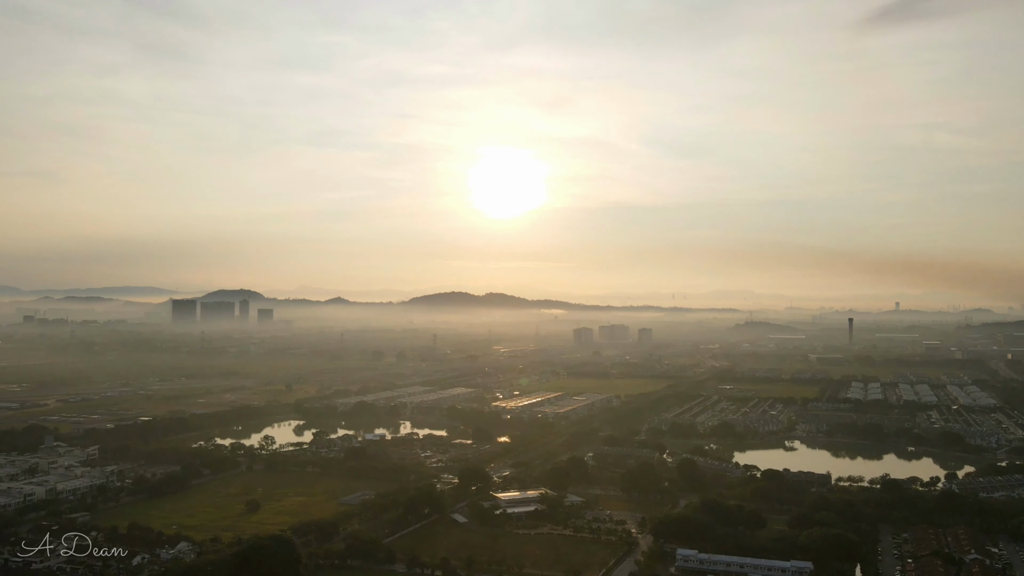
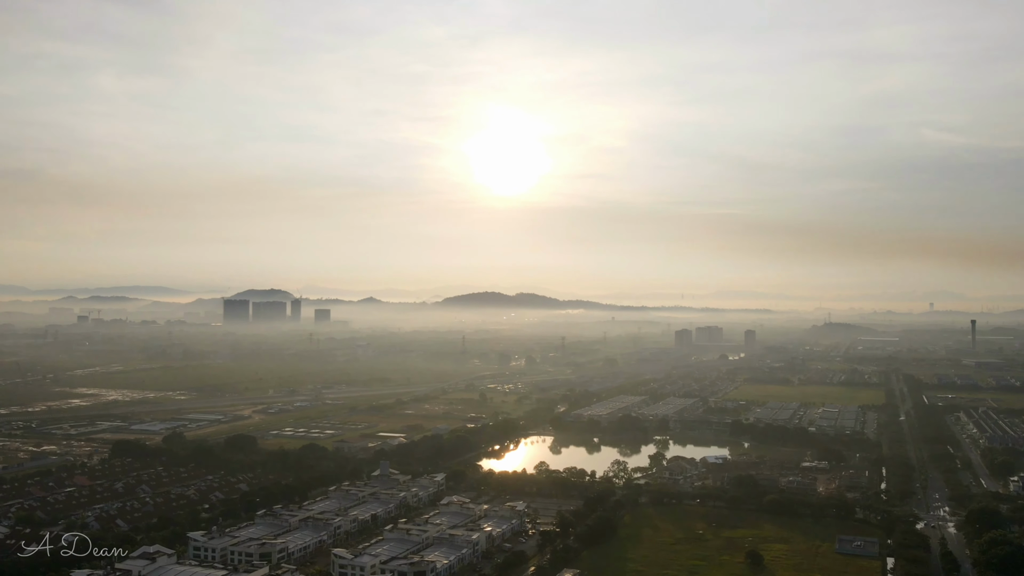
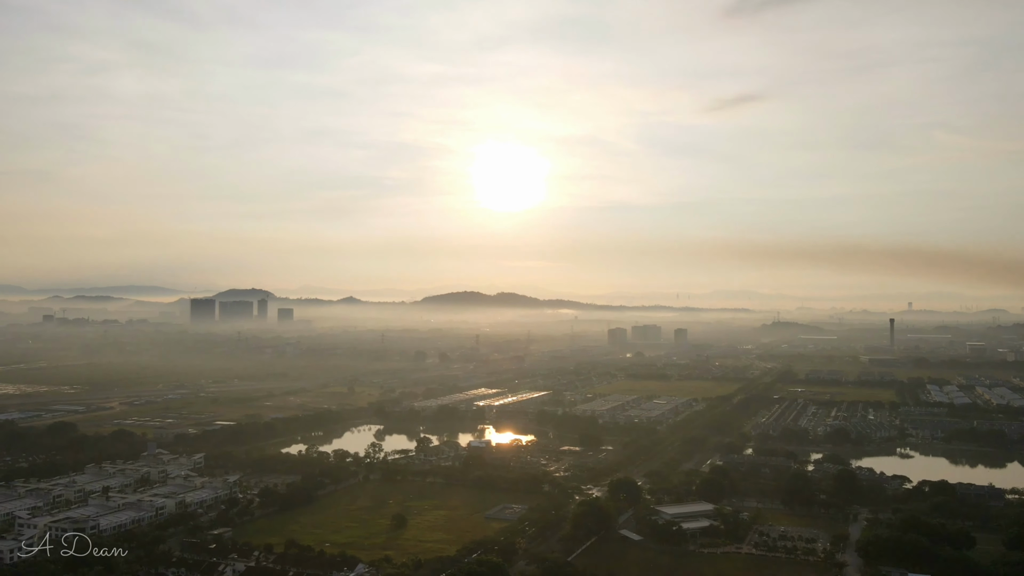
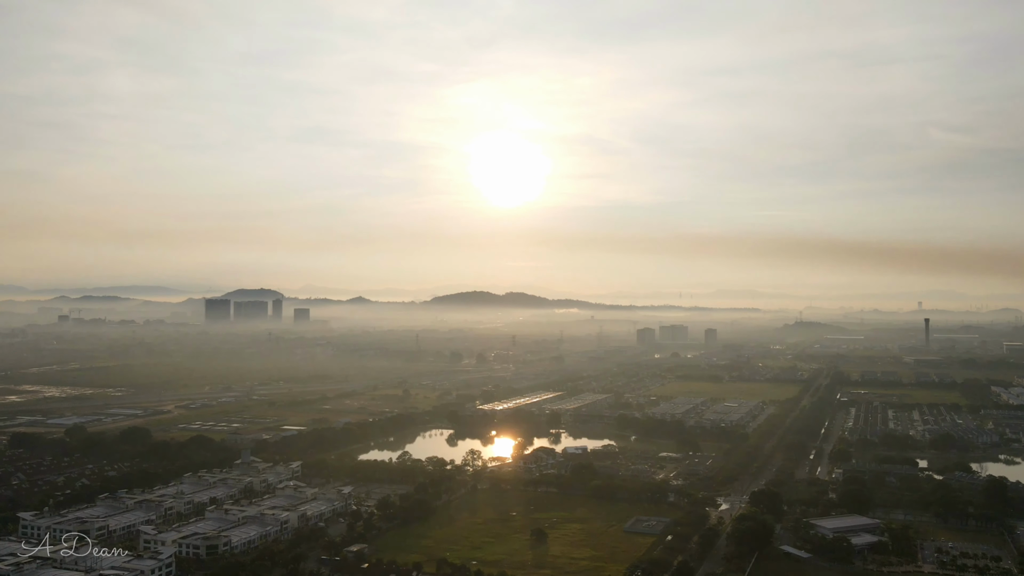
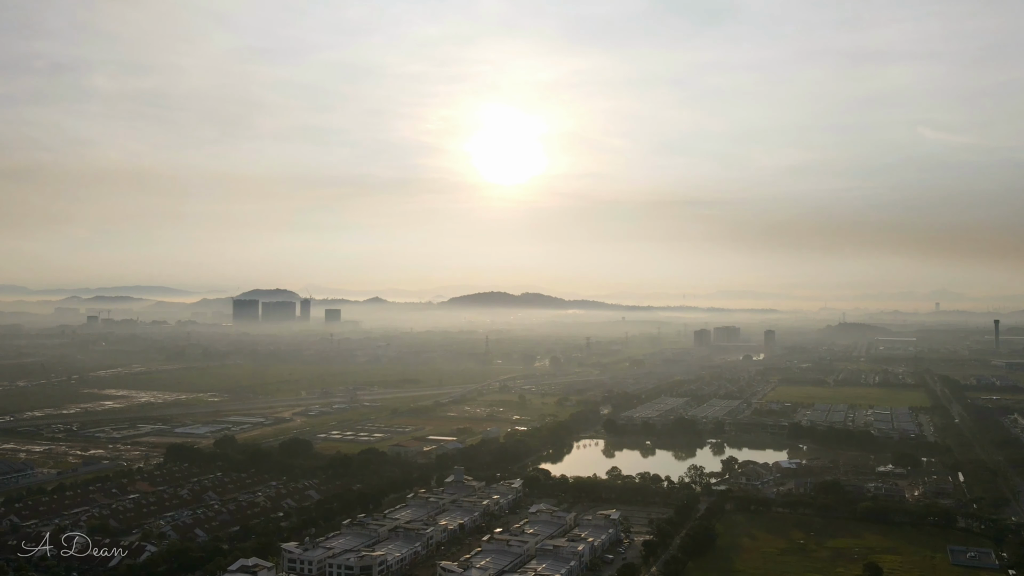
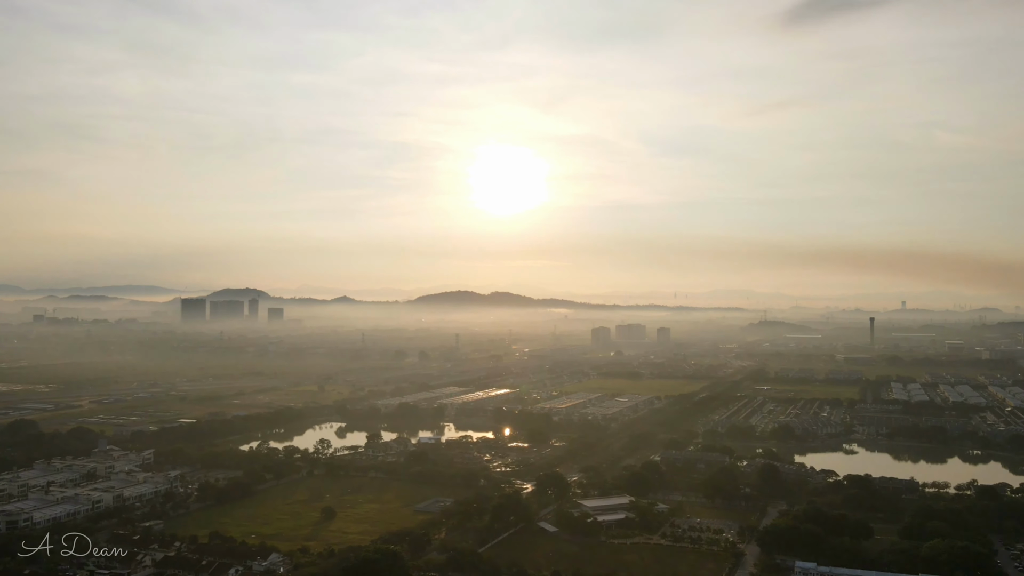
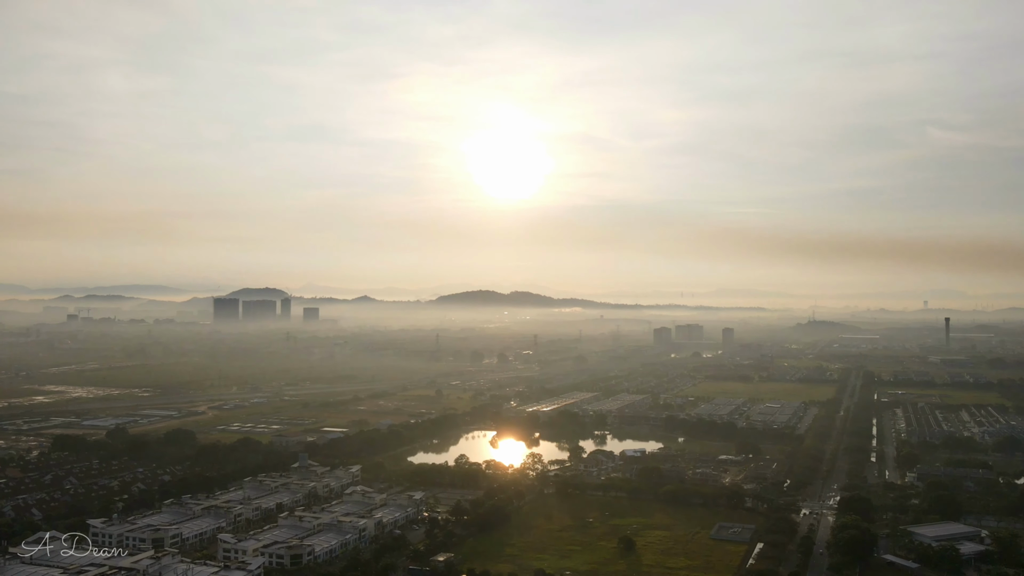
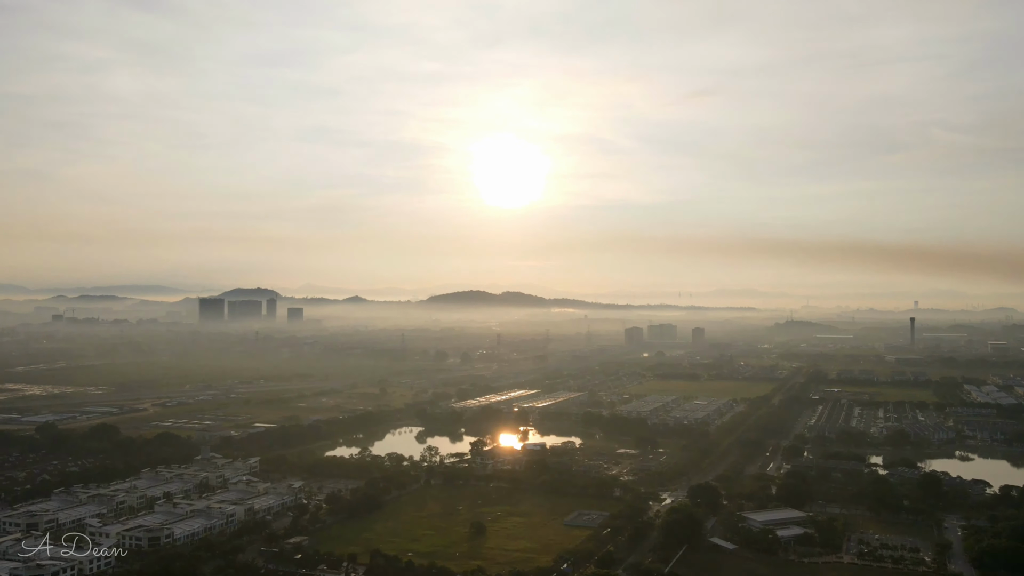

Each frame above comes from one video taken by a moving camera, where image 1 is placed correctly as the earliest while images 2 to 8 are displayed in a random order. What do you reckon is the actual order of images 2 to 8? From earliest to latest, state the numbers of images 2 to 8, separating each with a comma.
6, 3, 8, 4, 7, 2, 5
